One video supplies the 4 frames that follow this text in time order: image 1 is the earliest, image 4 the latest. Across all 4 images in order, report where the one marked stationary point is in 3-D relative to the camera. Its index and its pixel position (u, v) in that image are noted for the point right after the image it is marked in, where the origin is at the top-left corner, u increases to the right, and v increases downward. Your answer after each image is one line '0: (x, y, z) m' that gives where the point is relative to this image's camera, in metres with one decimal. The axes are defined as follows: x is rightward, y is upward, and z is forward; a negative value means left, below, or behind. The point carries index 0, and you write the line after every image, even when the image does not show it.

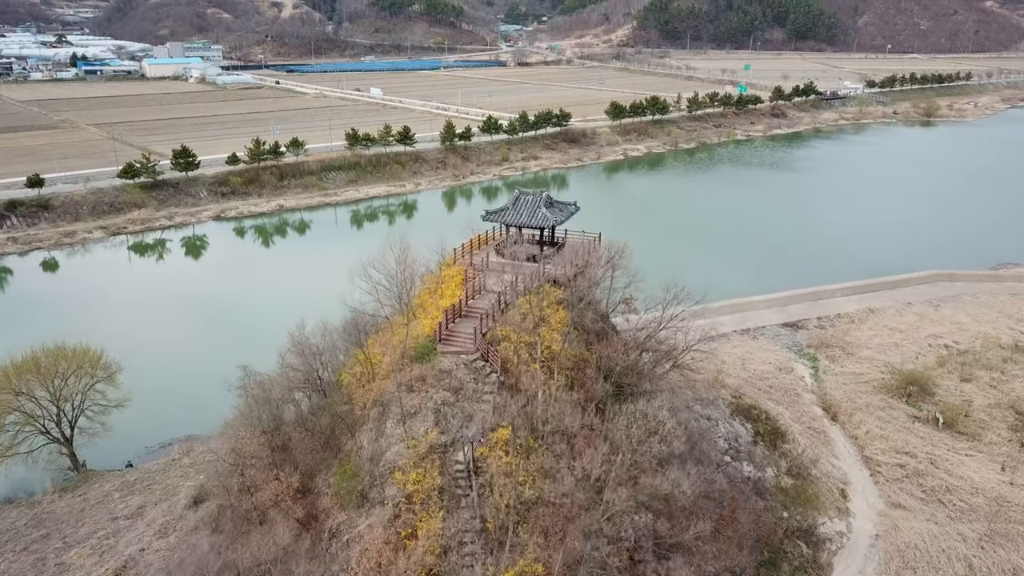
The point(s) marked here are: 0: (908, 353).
0: (+11.0, -1.8, +19.4) m
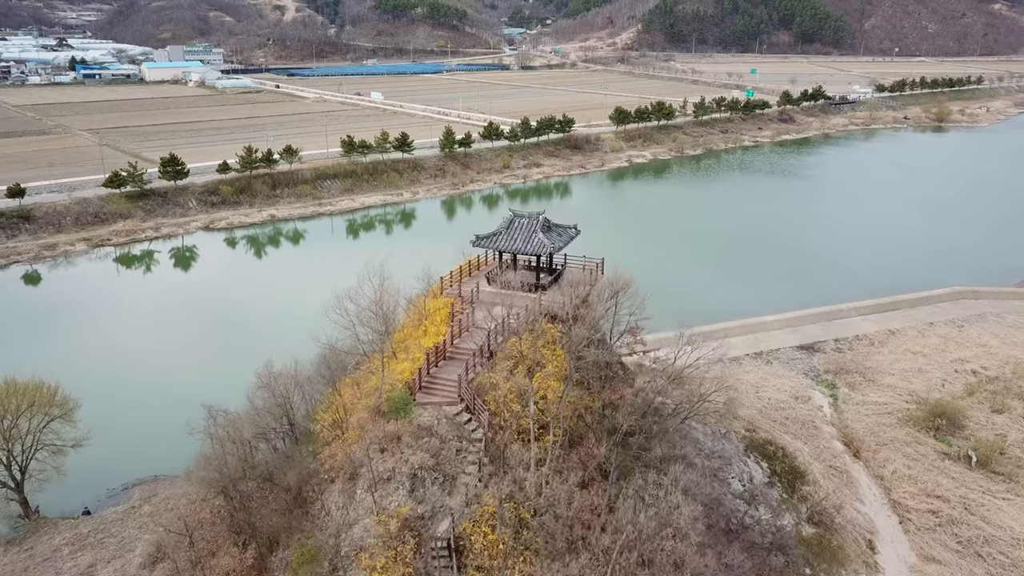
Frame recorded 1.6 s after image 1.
0: (+10.9, -2.4, +18.1) m
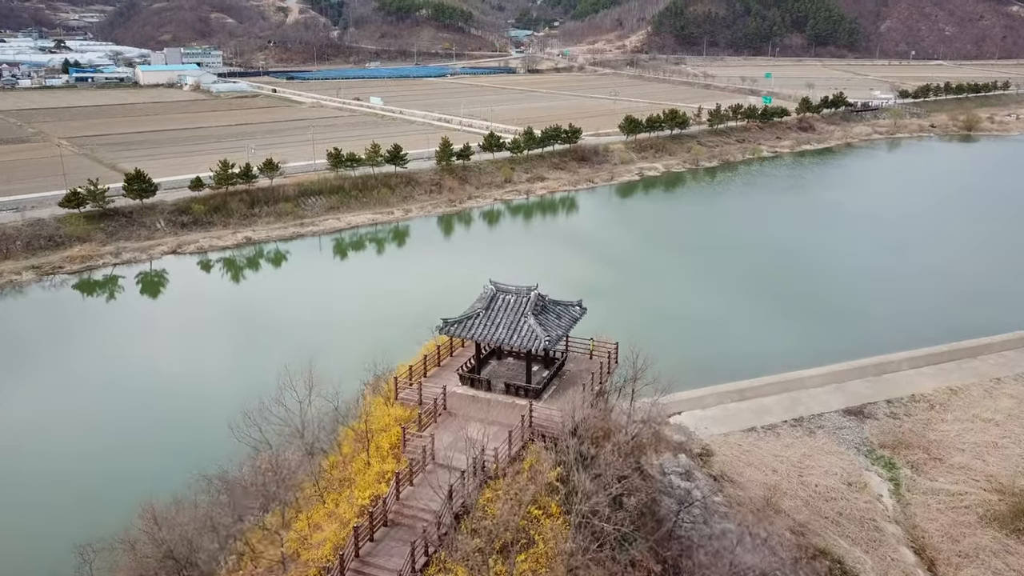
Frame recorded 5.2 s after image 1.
0: (+10.7, -3.6, +15.0) m
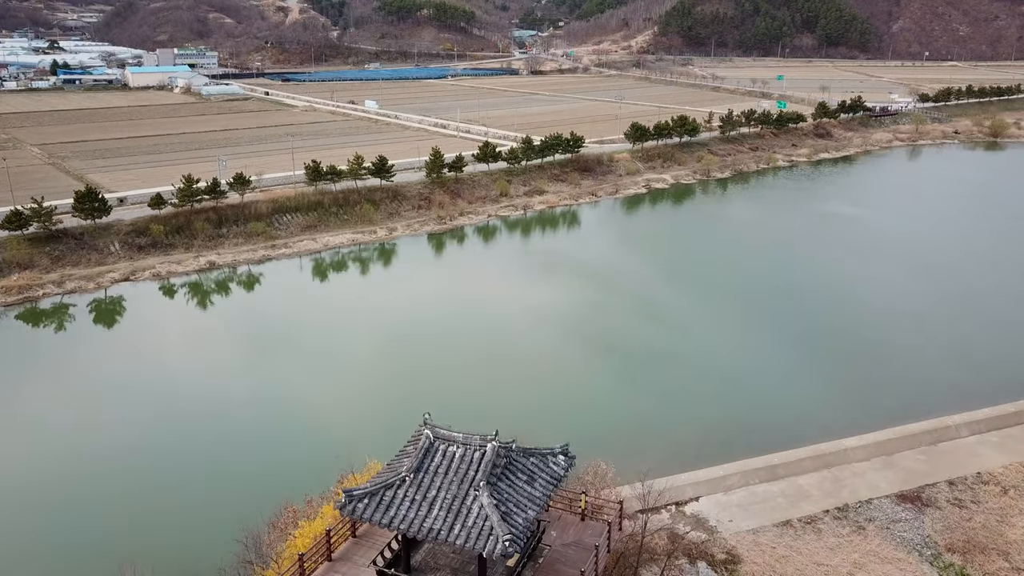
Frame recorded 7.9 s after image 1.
0: (+10.3, -4.8, +12.0) m
